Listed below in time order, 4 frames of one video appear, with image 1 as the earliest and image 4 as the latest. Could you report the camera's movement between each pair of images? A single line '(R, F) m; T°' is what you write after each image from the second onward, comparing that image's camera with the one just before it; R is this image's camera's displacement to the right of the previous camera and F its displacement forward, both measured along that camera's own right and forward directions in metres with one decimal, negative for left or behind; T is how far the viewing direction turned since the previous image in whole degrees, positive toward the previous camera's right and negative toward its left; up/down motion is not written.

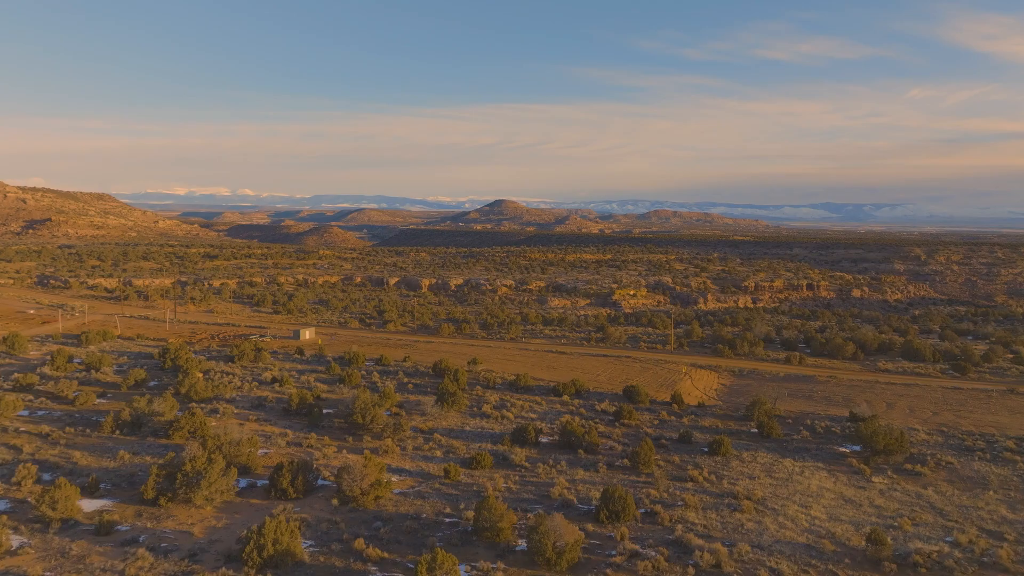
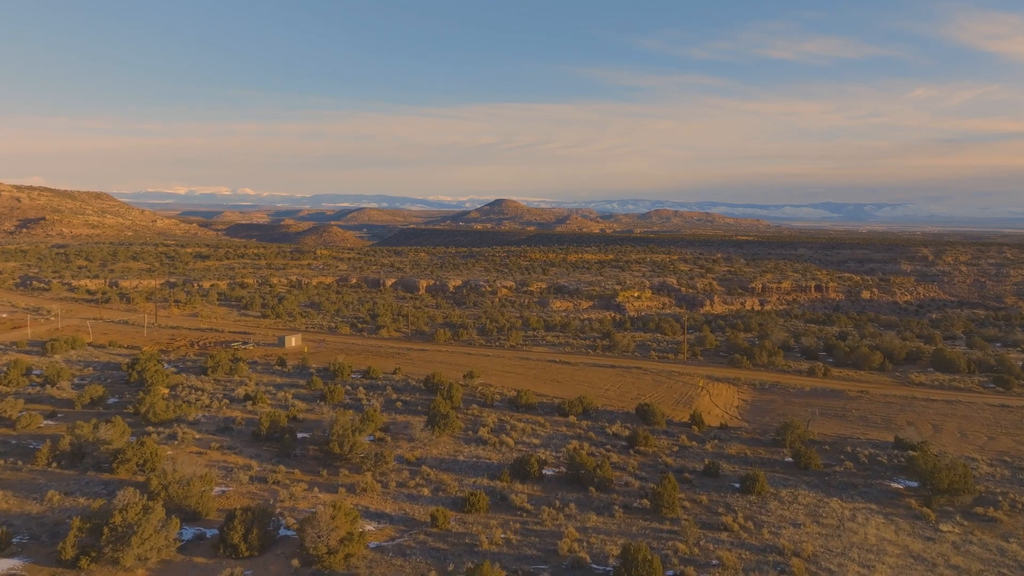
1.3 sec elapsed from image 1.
(0.0, +2.1) m; 0°
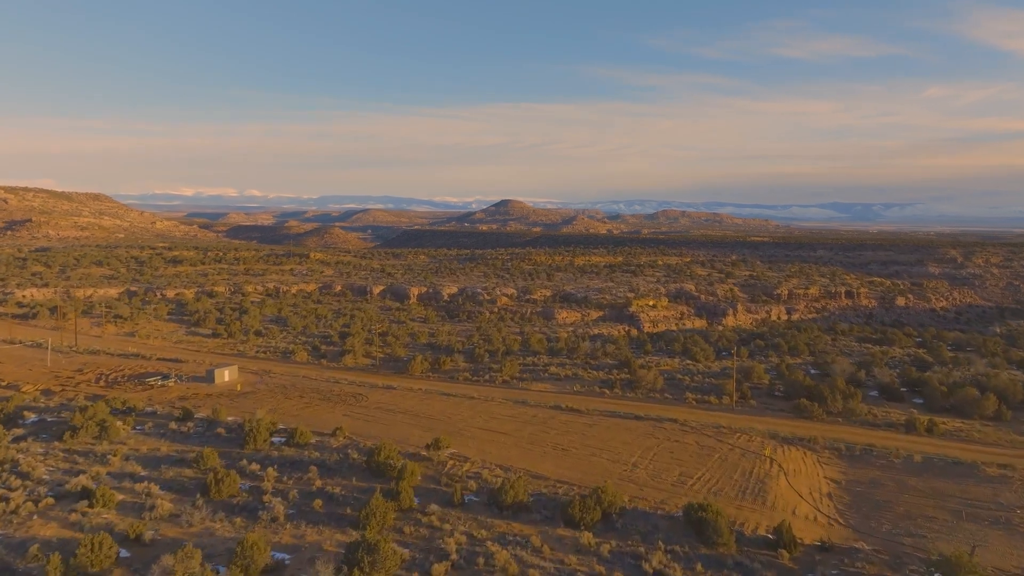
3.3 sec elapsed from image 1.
(+0.4, +6.4) m; 0°
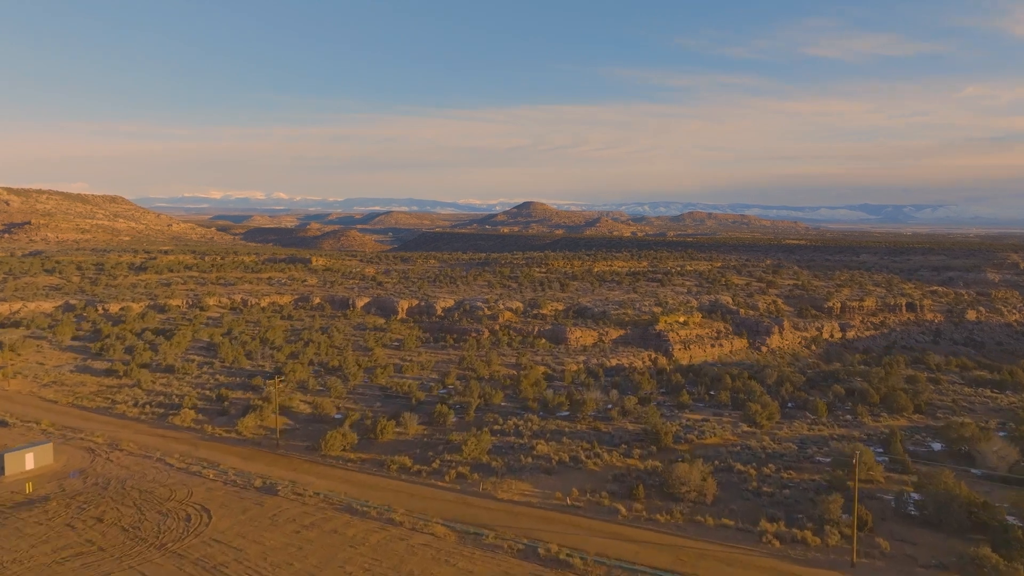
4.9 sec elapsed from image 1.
(+1.3, +8.6) m; -2°
